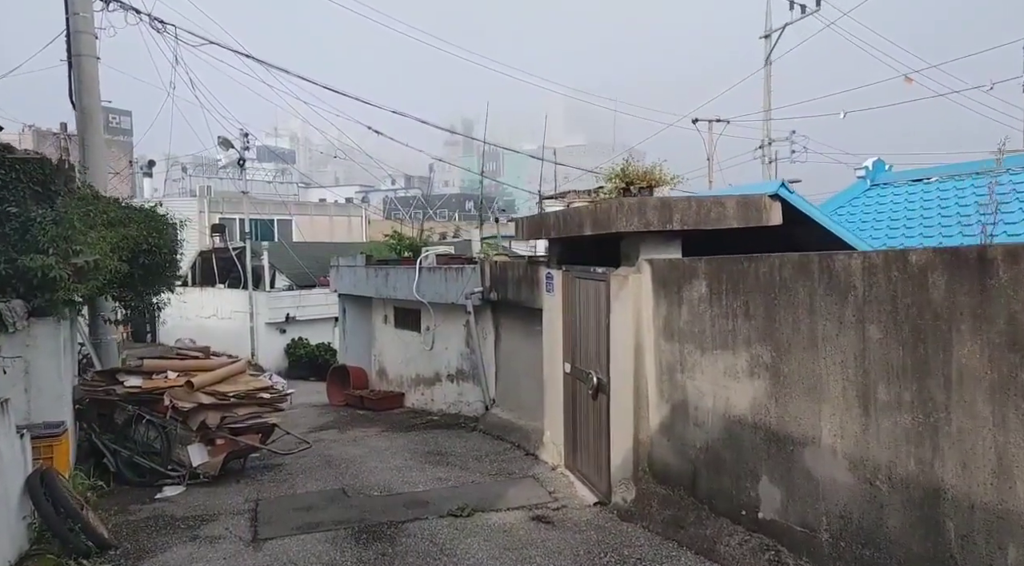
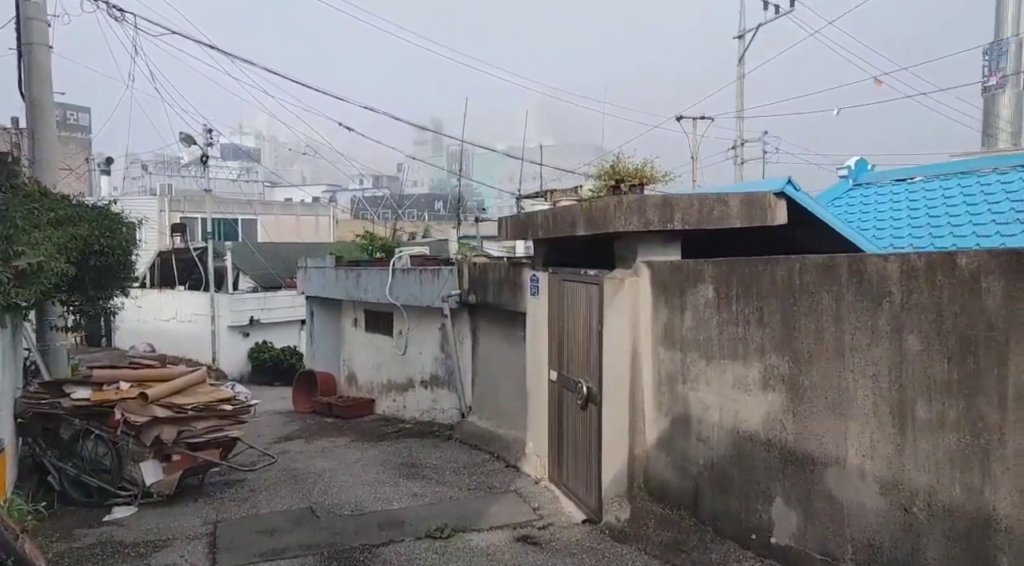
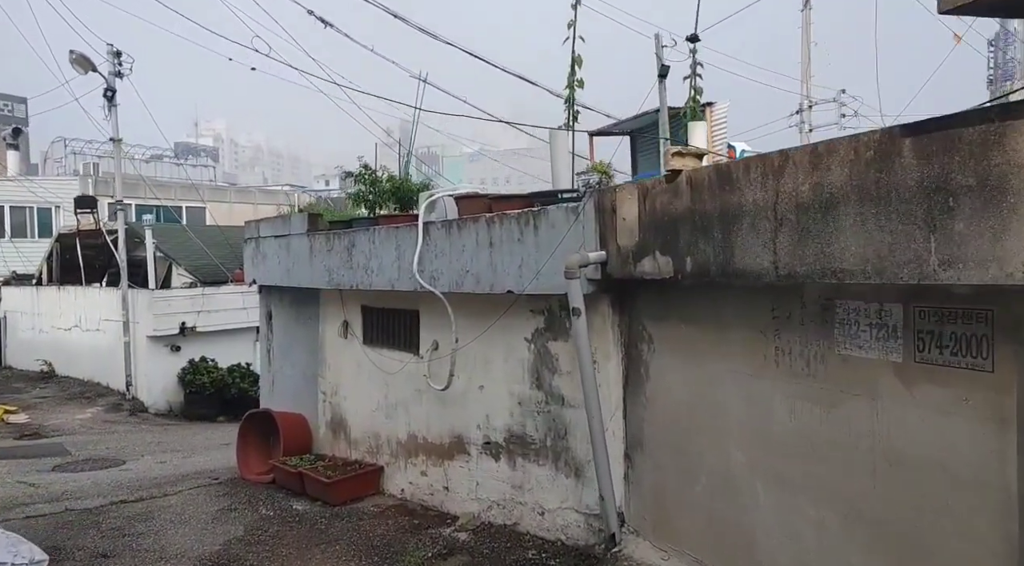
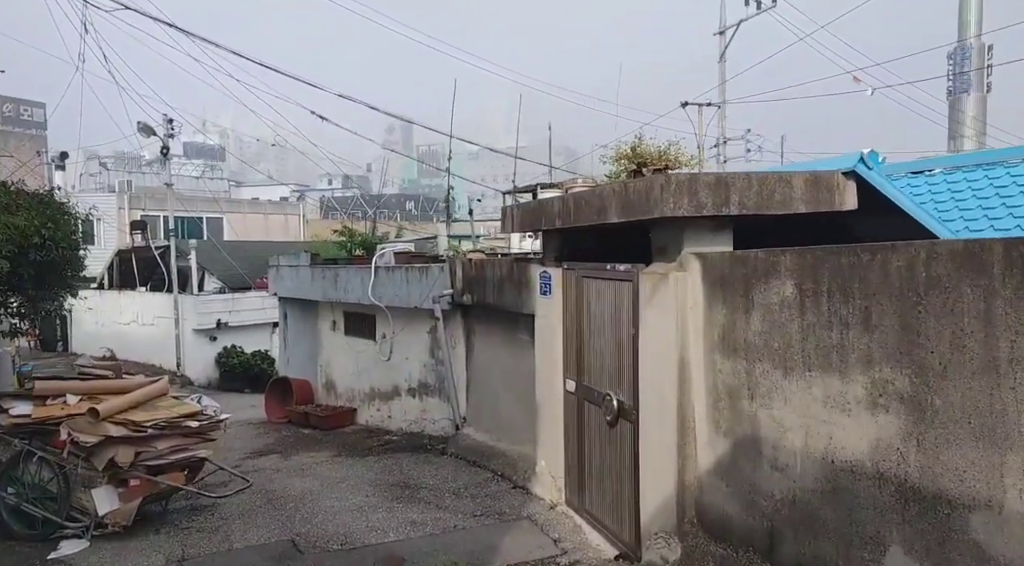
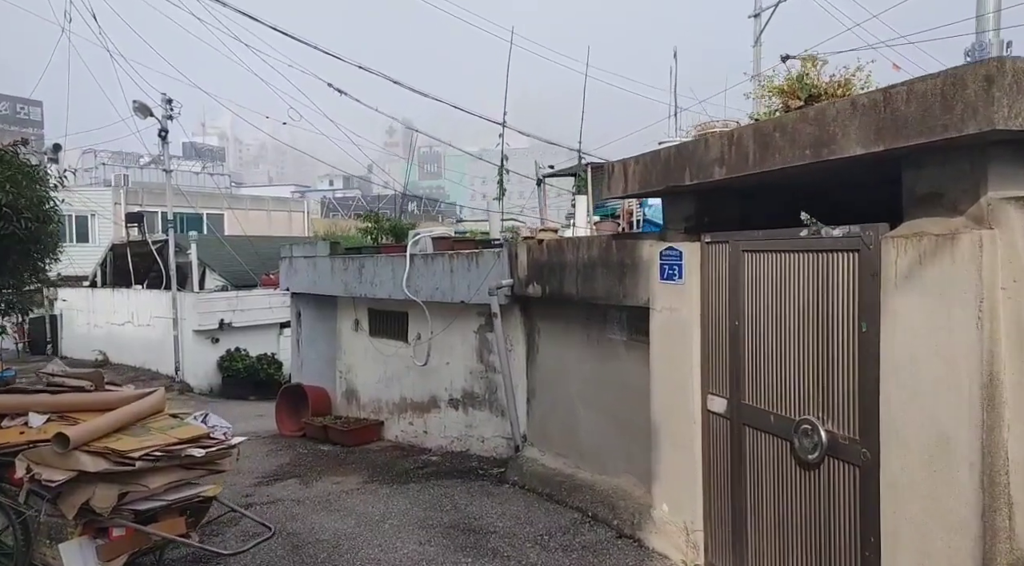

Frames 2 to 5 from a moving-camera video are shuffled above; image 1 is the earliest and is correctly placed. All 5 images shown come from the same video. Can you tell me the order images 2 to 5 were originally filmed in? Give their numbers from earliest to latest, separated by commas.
2, 4, 5, 3
